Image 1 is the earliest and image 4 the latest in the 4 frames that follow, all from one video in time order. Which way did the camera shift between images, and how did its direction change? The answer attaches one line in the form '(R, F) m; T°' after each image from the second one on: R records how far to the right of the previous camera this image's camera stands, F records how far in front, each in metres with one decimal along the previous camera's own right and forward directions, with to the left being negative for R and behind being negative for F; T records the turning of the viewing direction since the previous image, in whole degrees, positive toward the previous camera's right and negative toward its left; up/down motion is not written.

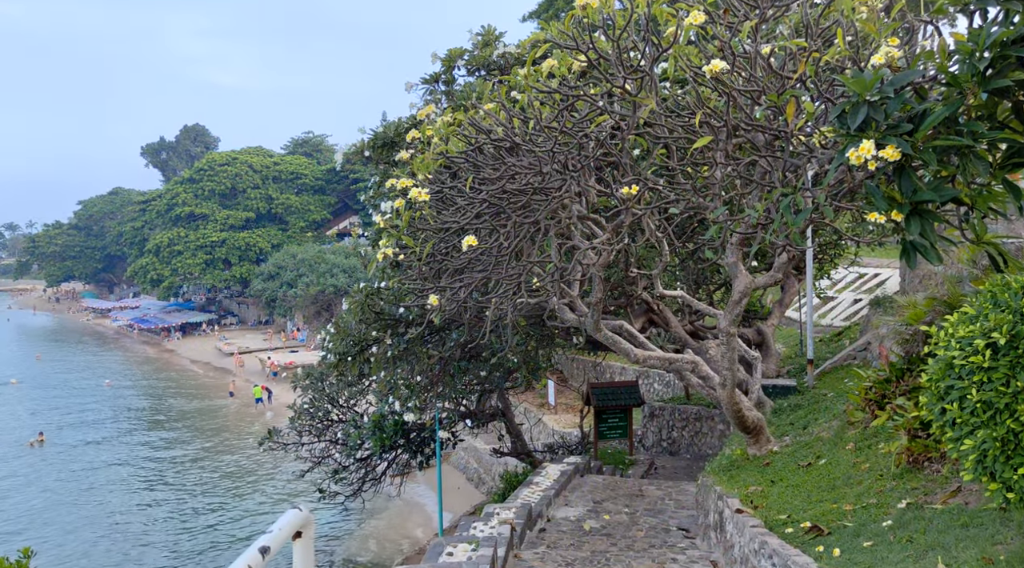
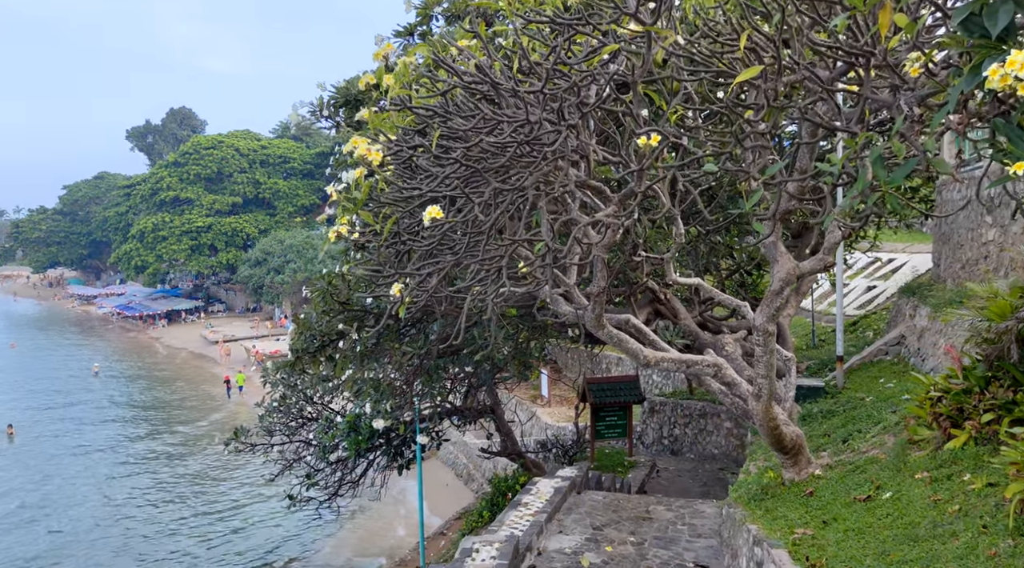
(+0.1, +1.7) m; 0°
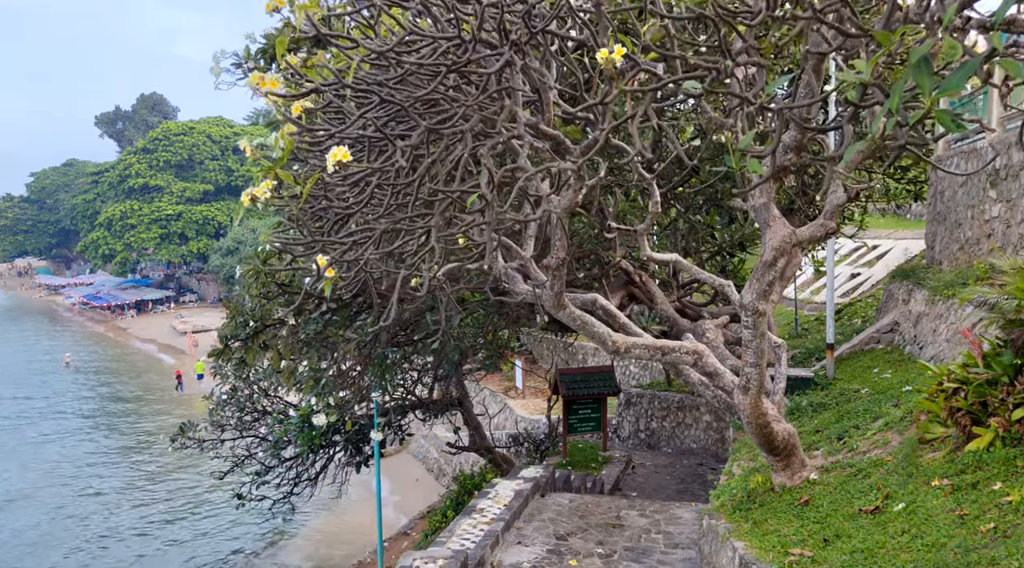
(+0.3, +1.1) m; +1°
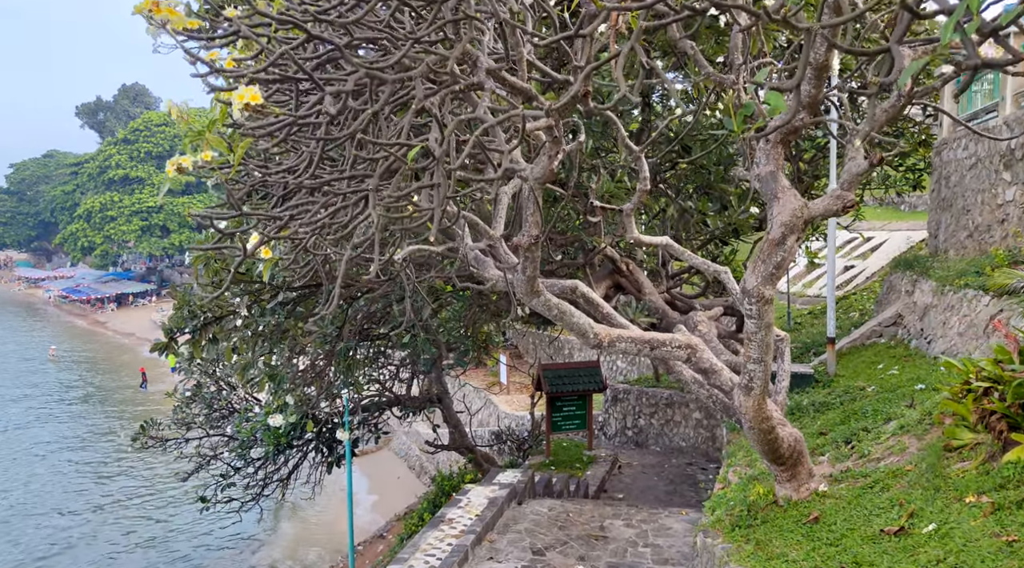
(+0.2, +0.8) m; +1°
